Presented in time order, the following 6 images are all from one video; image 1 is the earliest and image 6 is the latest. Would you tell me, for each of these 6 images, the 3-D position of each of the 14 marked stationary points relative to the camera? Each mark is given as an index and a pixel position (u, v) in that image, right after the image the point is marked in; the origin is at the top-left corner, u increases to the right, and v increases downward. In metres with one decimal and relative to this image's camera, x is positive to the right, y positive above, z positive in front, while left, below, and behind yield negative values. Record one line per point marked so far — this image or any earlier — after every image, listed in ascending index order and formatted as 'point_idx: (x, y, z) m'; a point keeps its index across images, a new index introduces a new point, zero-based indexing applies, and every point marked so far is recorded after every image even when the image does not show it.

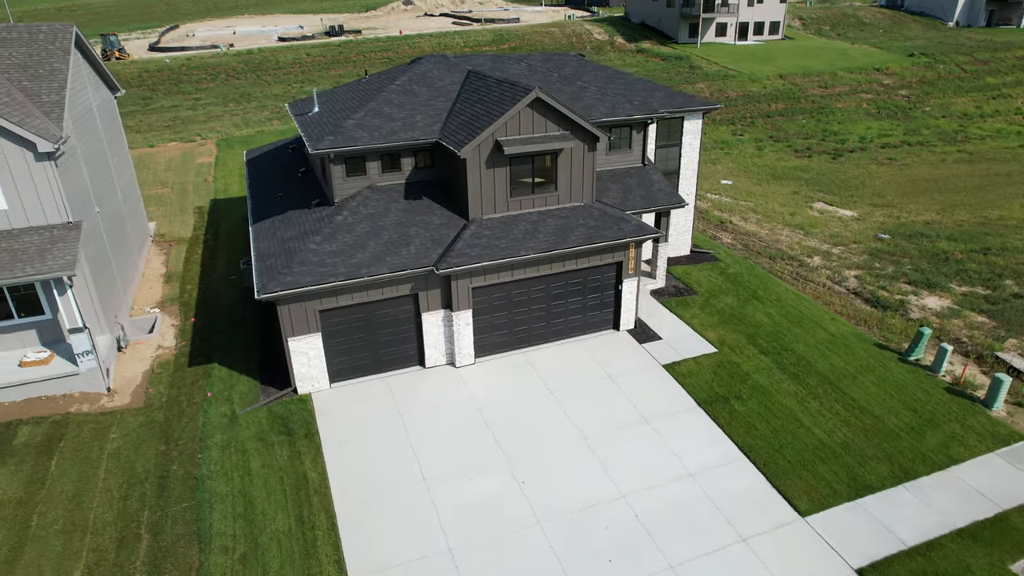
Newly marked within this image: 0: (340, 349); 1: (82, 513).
0: (-4.2, -1.5, +15.6) m
1: (-8.2, -4.3, +12.1) m
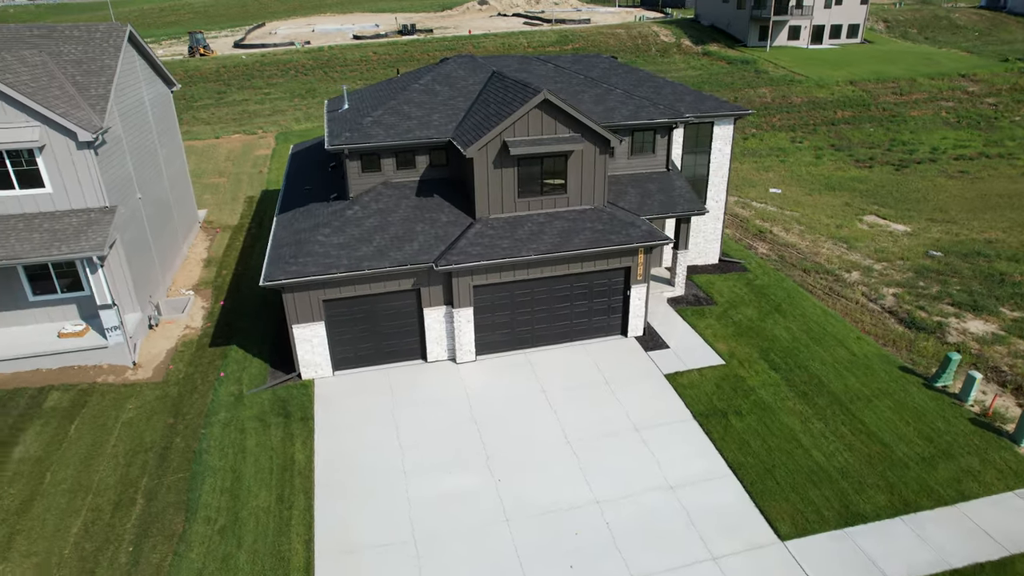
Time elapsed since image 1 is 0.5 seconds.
0: (-4.3, -1.3, +16.1) m
1: (-8.8, -3.9, +13.1) m
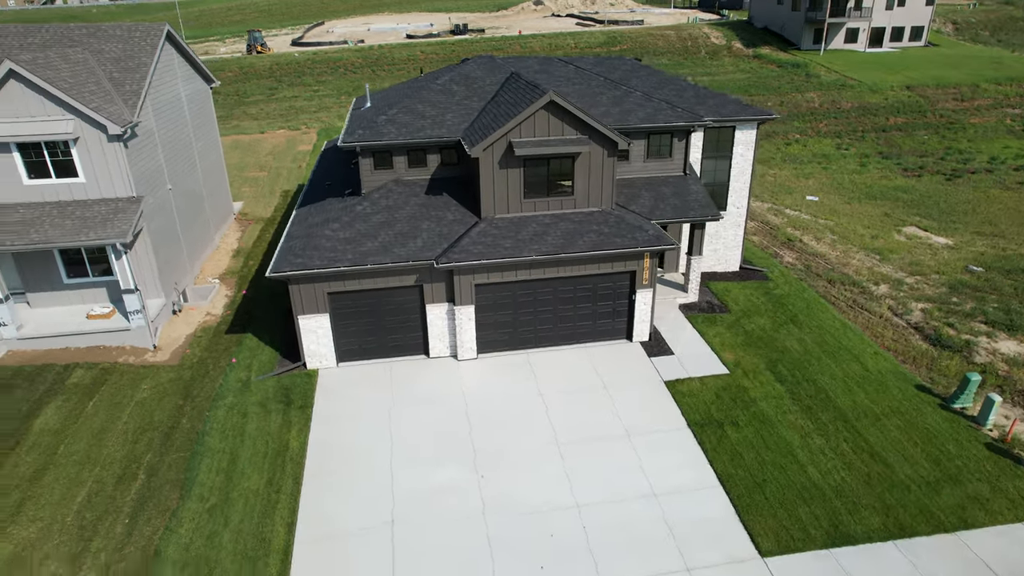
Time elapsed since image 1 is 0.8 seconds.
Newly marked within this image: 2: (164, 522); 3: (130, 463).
0: (-4.3, -1.1, +16.6) m
1: (-9.1, -3.5, +13.9) m
2: (-6.8, -4.5, +12.3) m
3: (-8.2, -3.8, +13.6) m
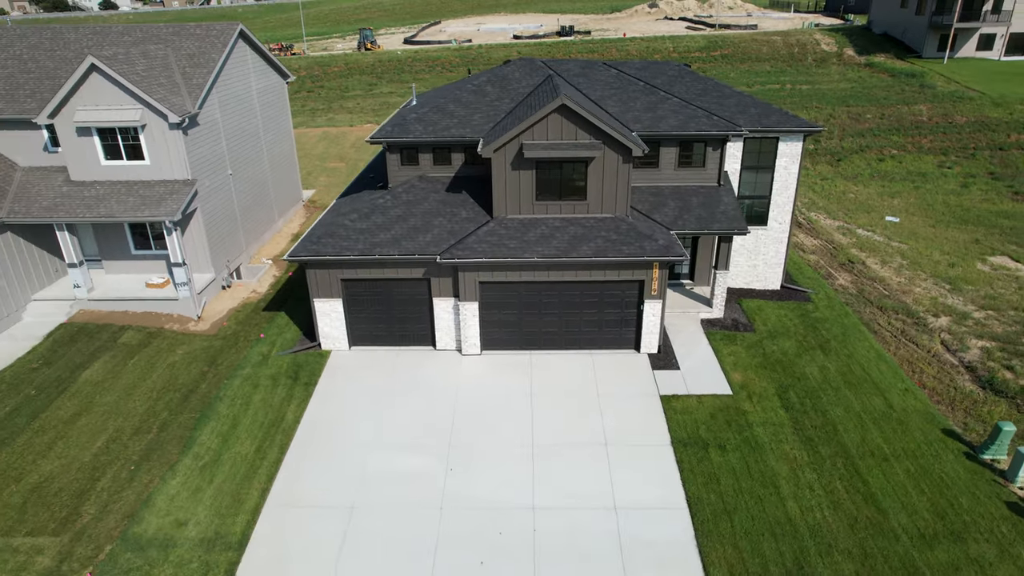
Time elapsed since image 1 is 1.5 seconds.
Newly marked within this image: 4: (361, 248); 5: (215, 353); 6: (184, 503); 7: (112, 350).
0: (-4.2, -0.8, +17.5) m
1: (-9.5, -2.8, +15.6) m
2: (-7.6, -4.0, +13.7) m
3: (-8.7, -3.1, +15.1) m
4: (-3.9, +1.0, +16.3) m
5: (-8.3, -1.8, +17.7) m
6: (-6.7, -4.4, +12.9) m
7: (-11.0, -1.7, +17.5) m
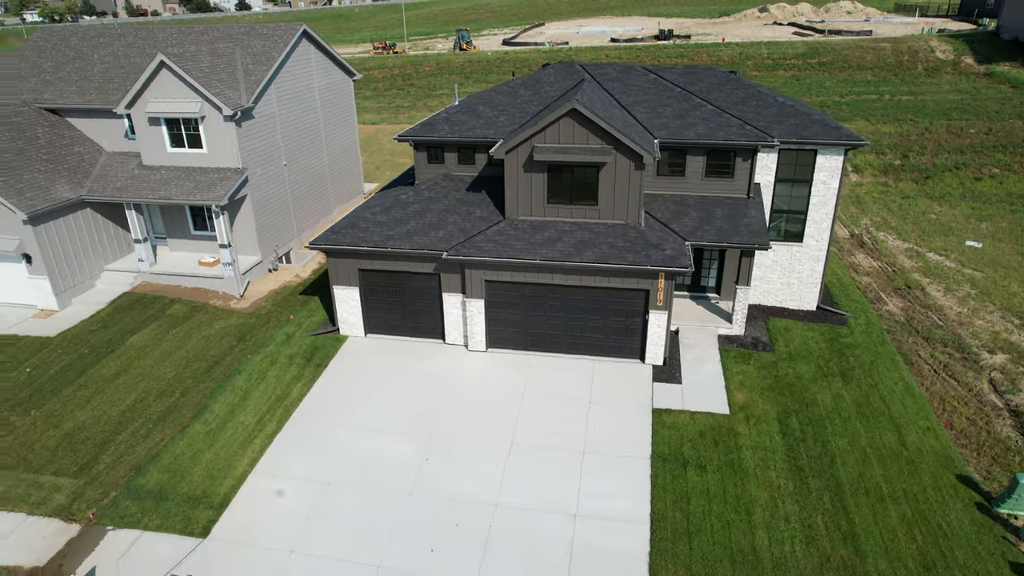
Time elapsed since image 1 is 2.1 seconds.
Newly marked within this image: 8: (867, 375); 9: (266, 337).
0: (-3.9, -0.5, +18.3) m
1: (-9.6, -2.2, +17.2) m
2: (-8.1, -3.4, +15.0) m
3: (-8.9, -2.5, +16.7) m
4: (-3.7, +1.3, +17.1) m
5: (-8.0, -1.3, +19.1) m
6: (-7.3, -3.9, +14.1) m
7: (-10.8, -1.0, +19.3) m
8: (+9.2, -2.3, +16.5) m
9: (-7.3, -1.4, +18.8) m
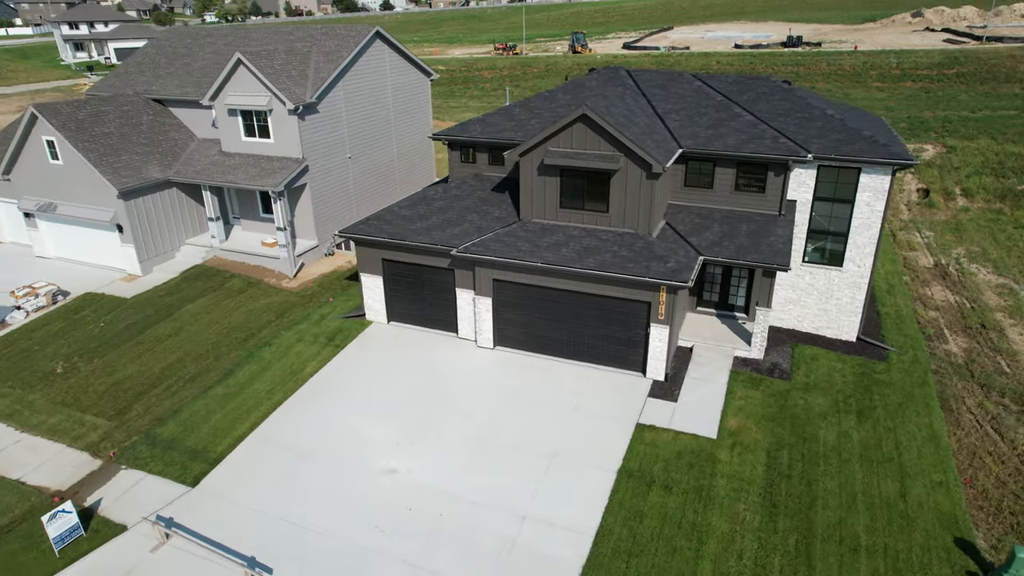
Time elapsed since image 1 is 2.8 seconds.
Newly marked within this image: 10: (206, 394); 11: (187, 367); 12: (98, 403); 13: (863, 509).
0: (-3.5, -0.2, +19.2) m
1: (-9.3, -1.4, +19.2) m
2: (-8.4, -2.7, +16.8) m
3: (-8.8, -1.8, +18.5) m
4: (-3.3, +1.6, +18.0) m
5: (-7.4, -0.6, +20.7) m
6: (-7.9, -3.3, +15.8) m
7: (-10.0, -0.1, +21.5) m
8: (+9.0, -3.1, +15.0) m
9: (-6.8, -0.8, +20.3) m
10: (-8.1, -2.8, +16.7) m
11: (-9.1, -2.2, +17.7) m
12: (-10.8, -3.0, +16.5) m
13: (+7.1, -4.4, +12.6) m
